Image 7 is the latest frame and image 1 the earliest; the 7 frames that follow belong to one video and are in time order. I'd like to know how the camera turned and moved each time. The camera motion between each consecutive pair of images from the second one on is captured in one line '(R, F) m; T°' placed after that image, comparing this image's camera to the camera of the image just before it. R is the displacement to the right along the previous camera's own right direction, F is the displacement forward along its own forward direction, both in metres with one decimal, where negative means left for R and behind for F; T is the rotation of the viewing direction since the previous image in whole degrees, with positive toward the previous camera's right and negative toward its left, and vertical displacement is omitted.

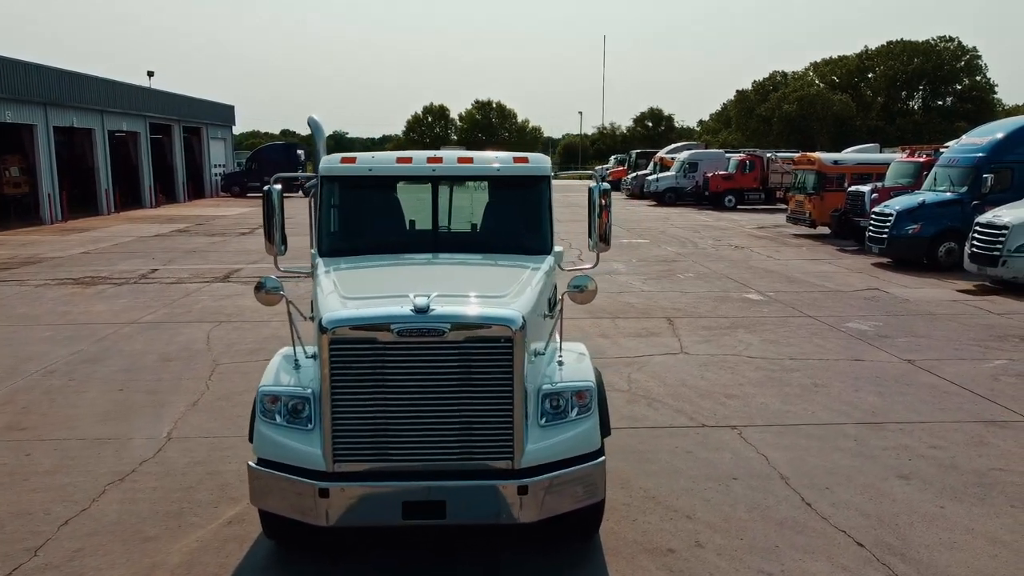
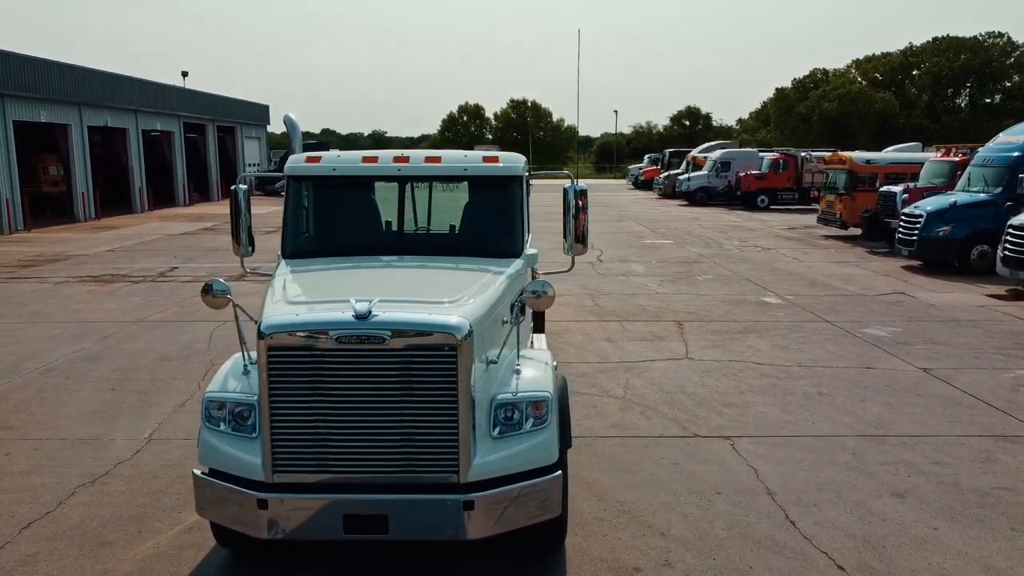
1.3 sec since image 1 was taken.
(+0.4, +0.2) m; -3°
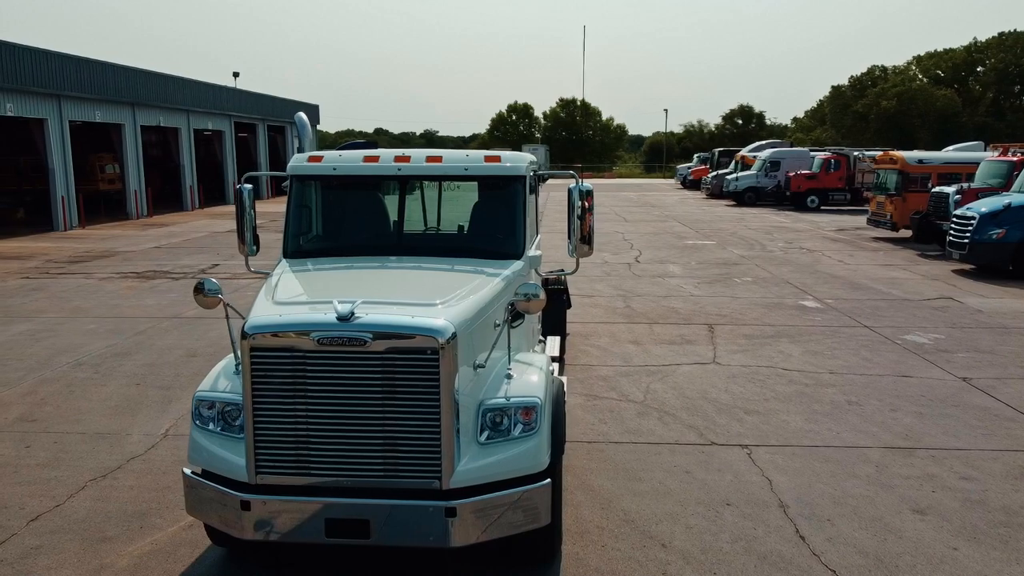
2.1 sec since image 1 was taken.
(+0.3, +0.1) m; -4°
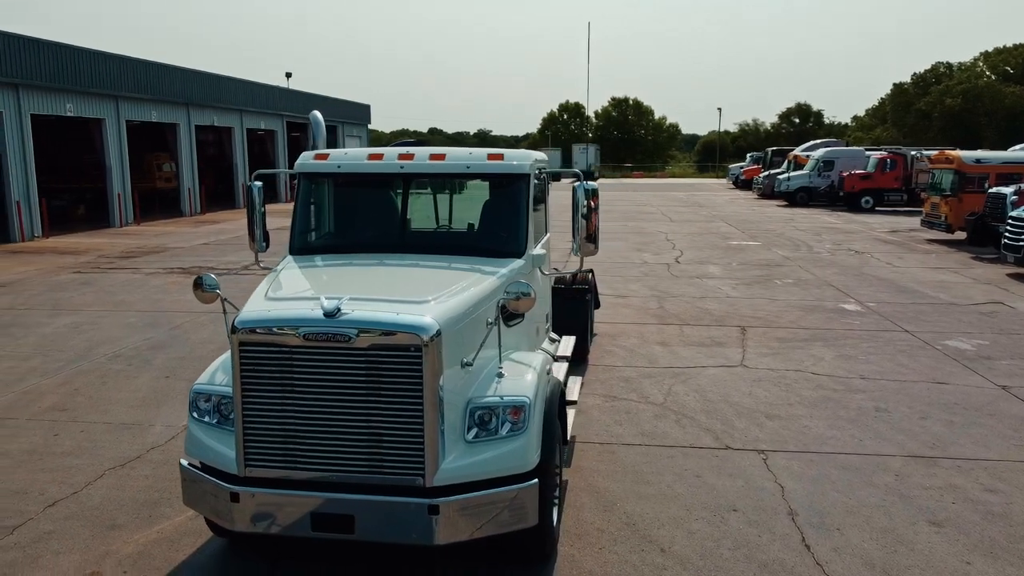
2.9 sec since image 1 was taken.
(+0.3, 0.0) m; -4°
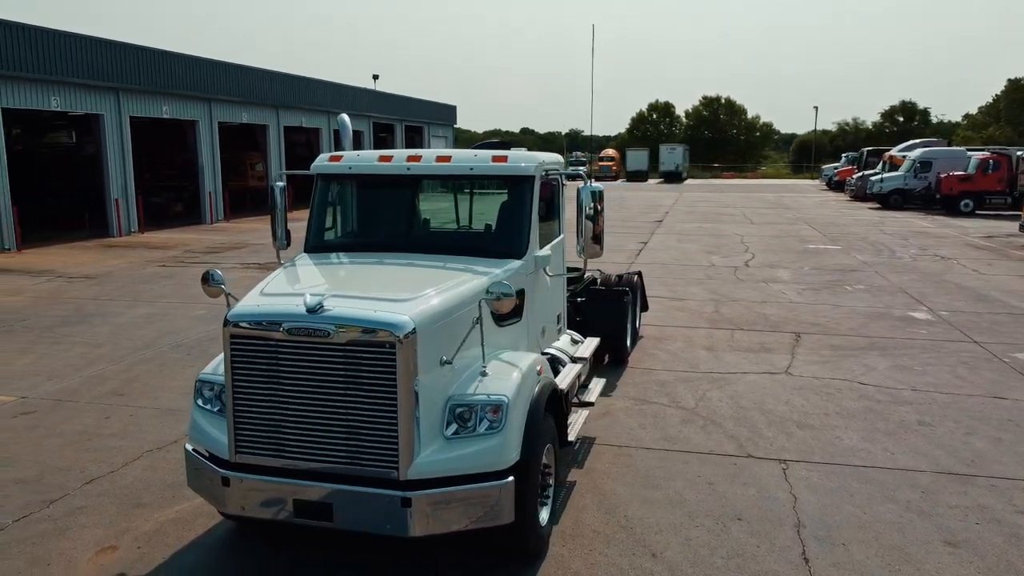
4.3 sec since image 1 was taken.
(+0.6, 0.0) m; -6°
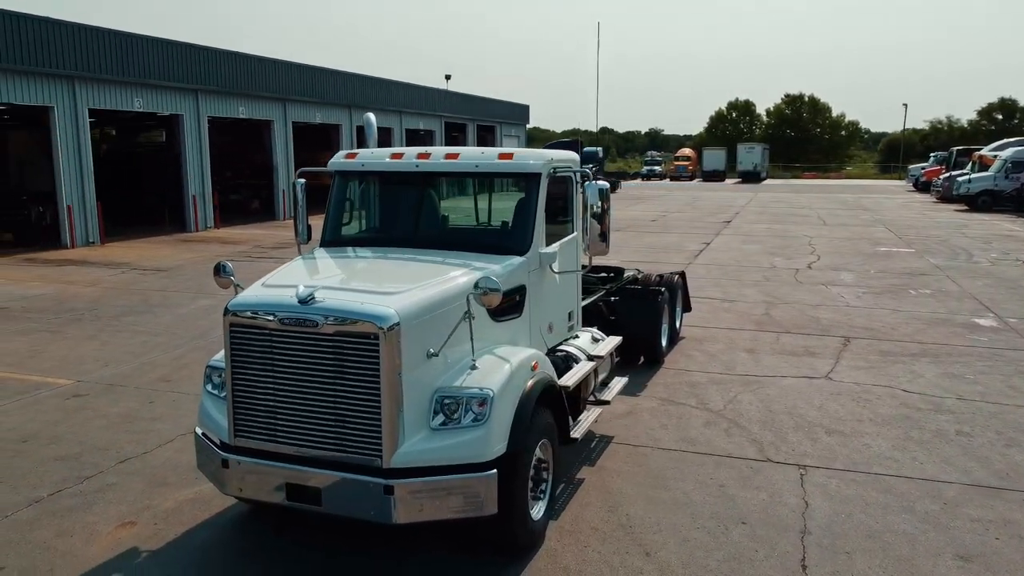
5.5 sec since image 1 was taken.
(+0.5, 0.0) m; -5°
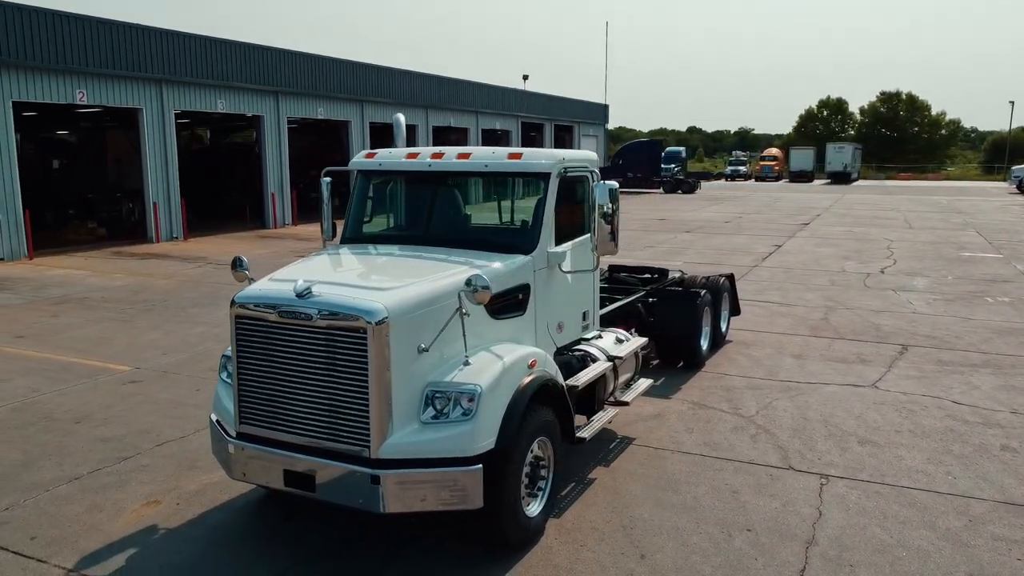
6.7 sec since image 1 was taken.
(+0.5, 0.0) m; -6°
